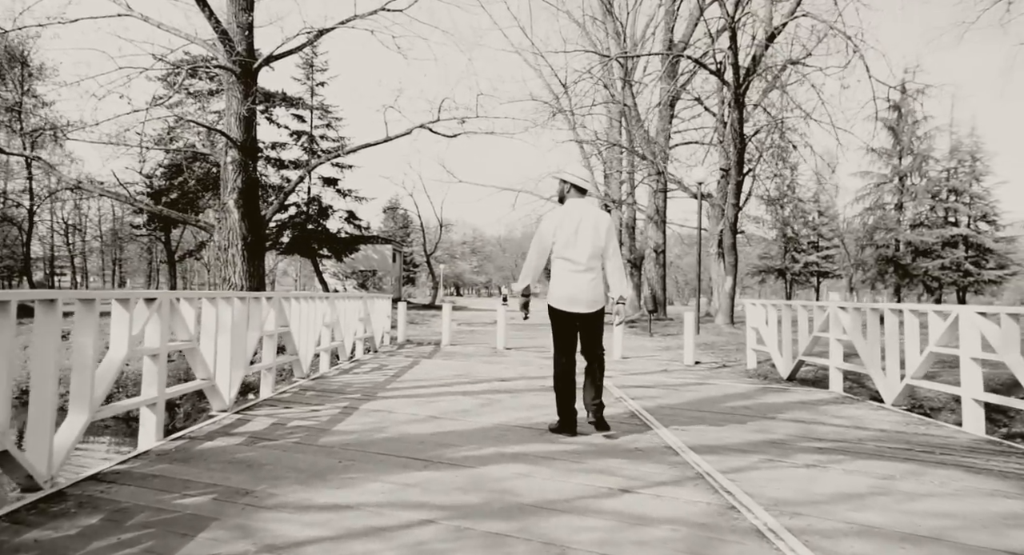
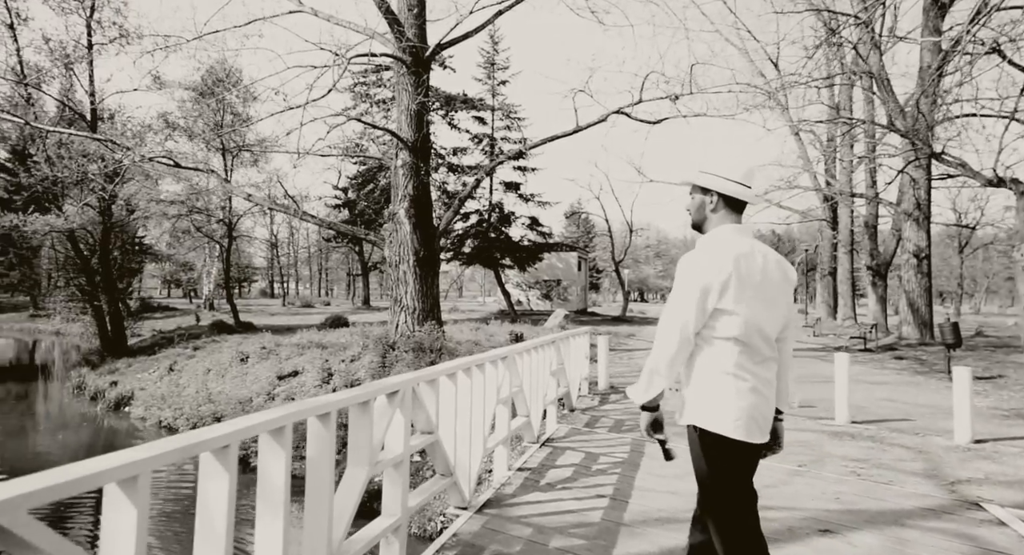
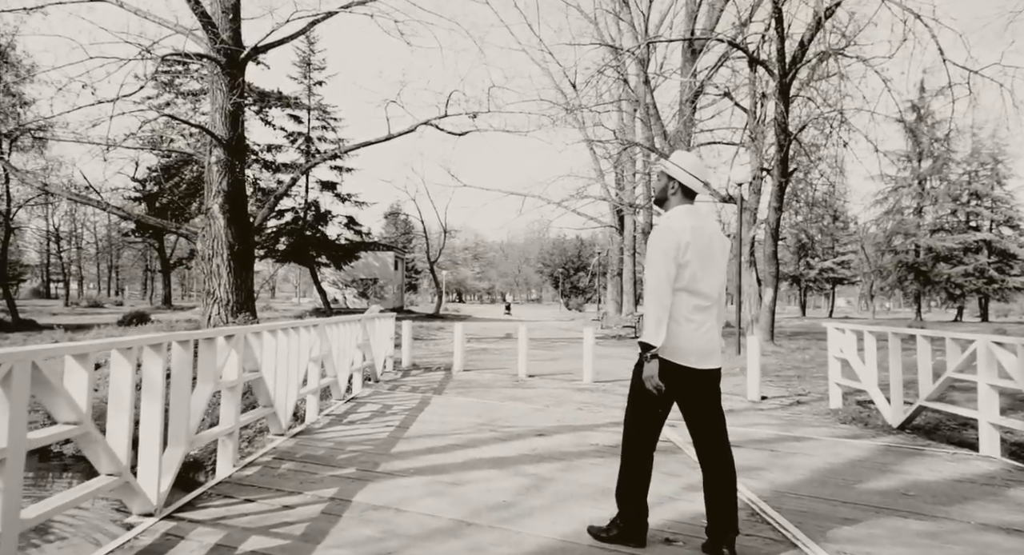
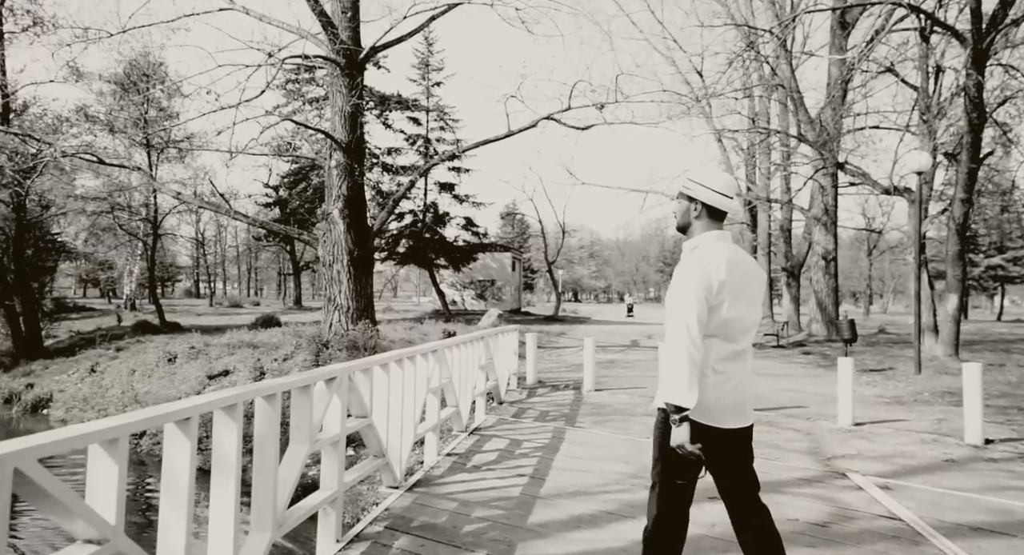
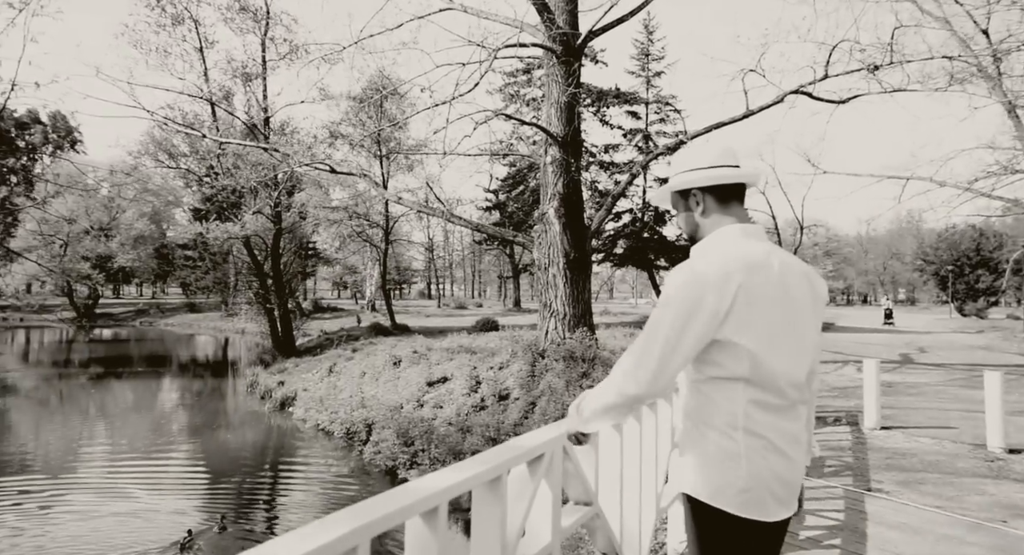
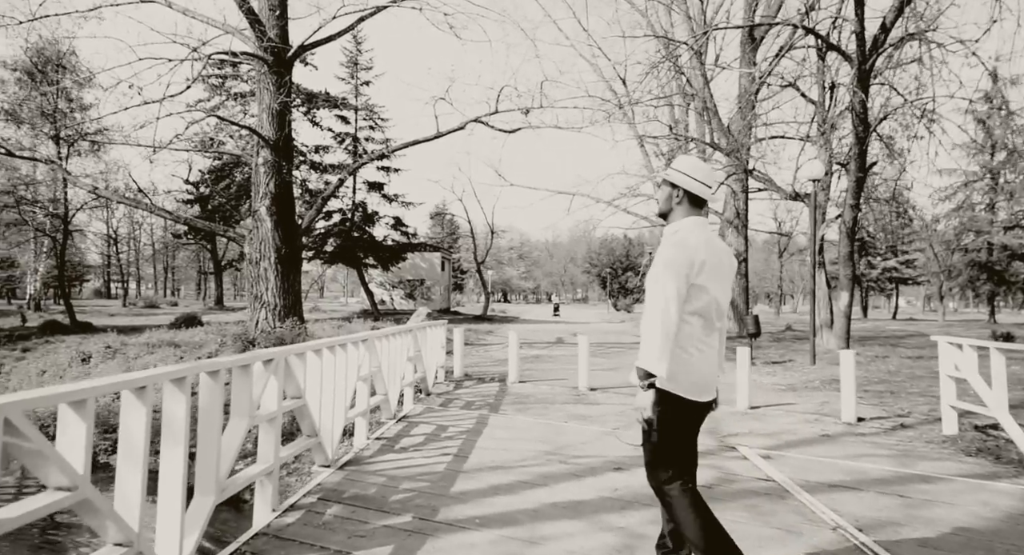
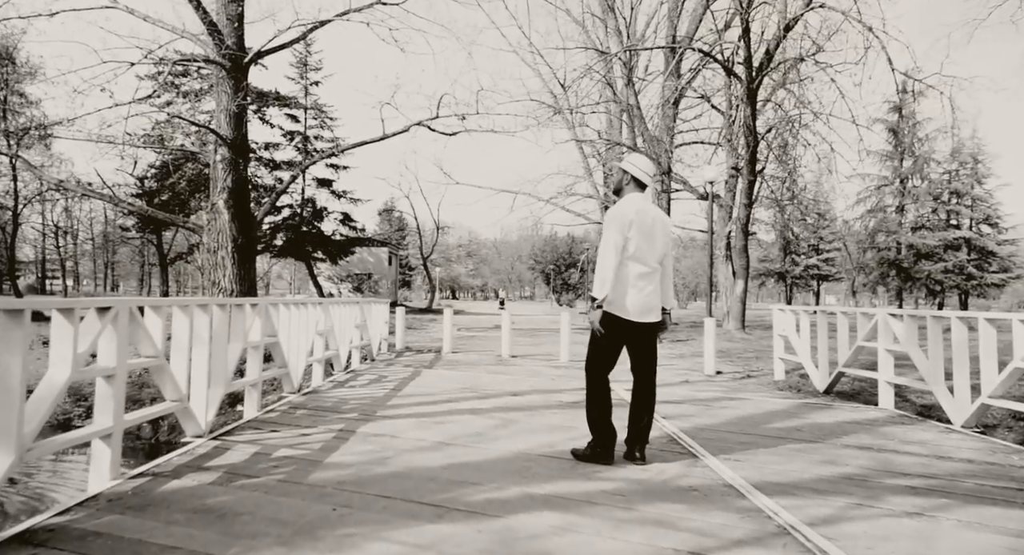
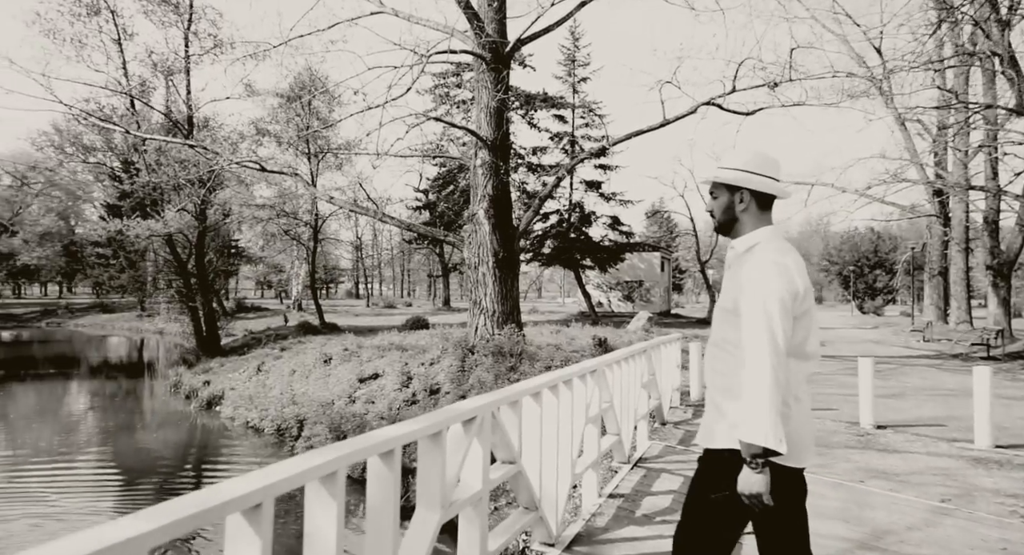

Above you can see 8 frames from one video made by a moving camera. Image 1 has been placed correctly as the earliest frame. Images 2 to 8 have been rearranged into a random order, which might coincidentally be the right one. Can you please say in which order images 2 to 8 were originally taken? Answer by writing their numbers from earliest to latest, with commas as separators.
7, 3, 6, 4, 2, 8, 5
